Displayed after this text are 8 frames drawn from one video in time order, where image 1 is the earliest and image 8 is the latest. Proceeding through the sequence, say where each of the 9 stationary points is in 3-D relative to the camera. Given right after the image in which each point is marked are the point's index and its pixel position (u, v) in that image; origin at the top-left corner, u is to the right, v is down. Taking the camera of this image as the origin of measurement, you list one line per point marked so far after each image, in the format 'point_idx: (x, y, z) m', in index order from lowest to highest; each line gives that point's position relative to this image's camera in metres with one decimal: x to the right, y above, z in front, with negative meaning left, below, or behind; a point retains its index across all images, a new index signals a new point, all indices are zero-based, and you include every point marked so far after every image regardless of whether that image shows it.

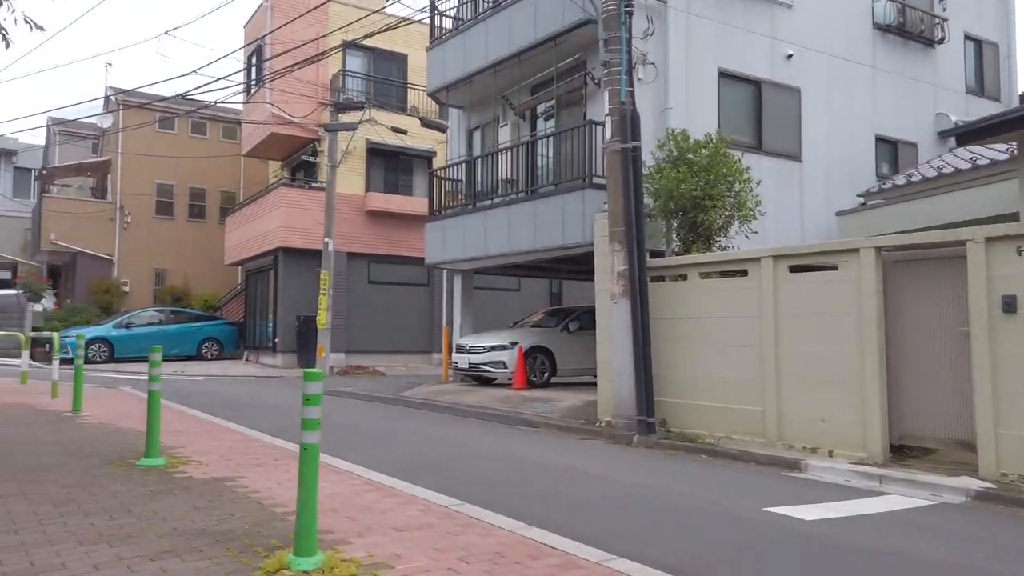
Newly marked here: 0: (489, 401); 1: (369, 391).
0: (-0.5, -2.2, +14.7) m
1: (-3.5, -2.4, +17.9) m
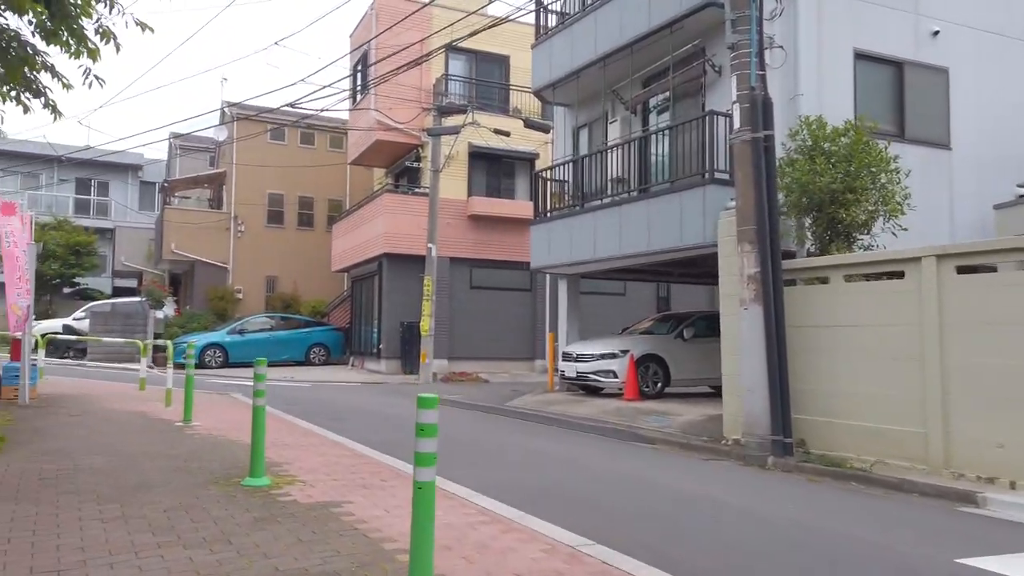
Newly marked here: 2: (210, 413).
0: (+1.6, -2.3, +13.9) m
1: (-0.9, -2.6, +17.5) m
2: (-4.6, -1.9, +11.4) m
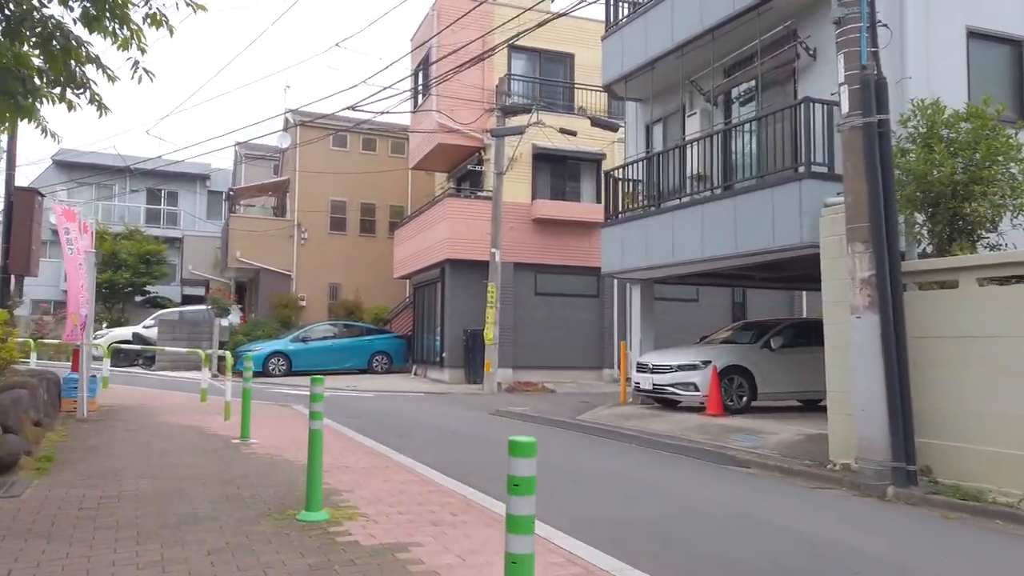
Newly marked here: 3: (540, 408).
0: (+2.9, -2.4, +12.8) m
1: (+0.6, -2.7, +16.6) m
2: (-3.5, -2.0, +10.8) m
3: (+0.6, -2.7, +17.2) m
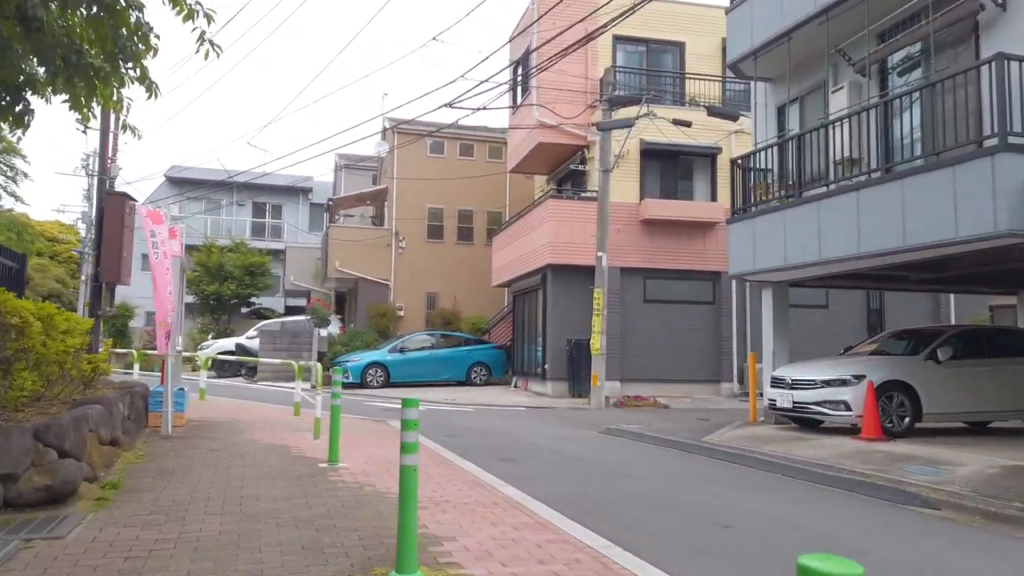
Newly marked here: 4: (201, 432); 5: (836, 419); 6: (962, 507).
0: (+4.7, -2.4, +10.8) m
1: (+2.9, -2.8, +14.9) m
2: (-1.9, -2.1, +9.7) m
3: (+3.0, -2.8, +15.5) m
4: (-4.5, -2.1, +10.7) m
5: (+5.4, -2.2, +12.4) m
6: (+4.8, -2.3, +7.9) m
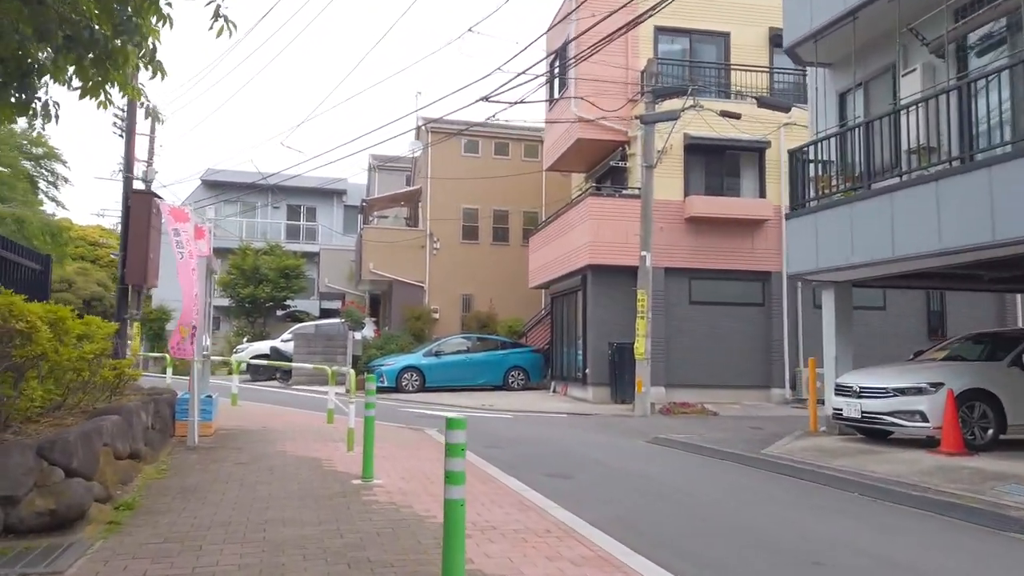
0: (+5.3, -2.4, +9.9) m
1: (+3.7, -2.8, +14.0) m
2: (-1.4, -2.1, +9.0) m
3: (+3.8, -2.9, +14.6) m
4: (-3.8, -2.1, +10.1) m
5: (+6.0, -2.2, +11.4) m
6: (+5.2, -2.3, +6.9) m
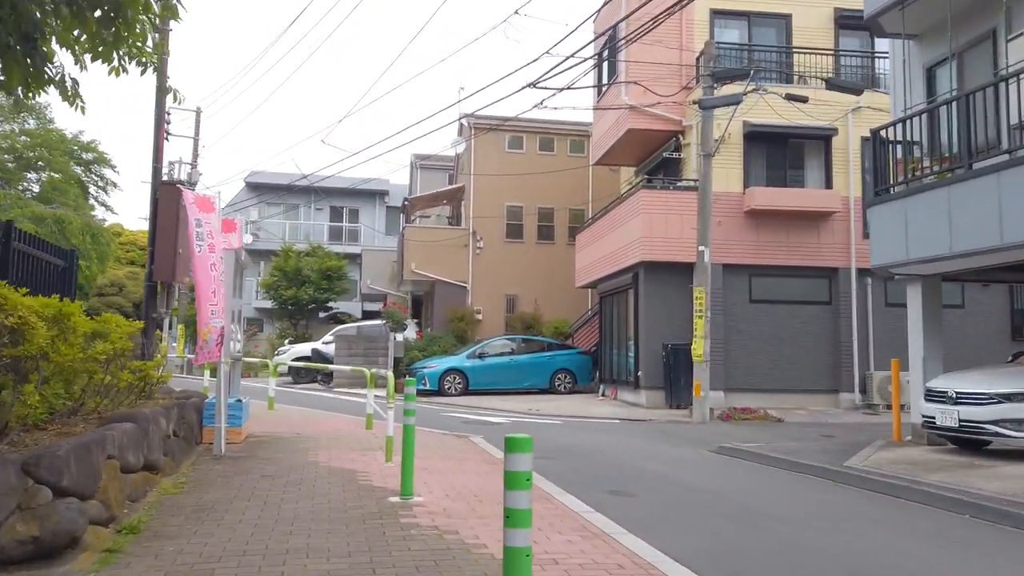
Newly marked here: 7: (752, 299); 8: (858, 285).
0: (+5.9, -2.3, +8.6) m
1: (+4.6, -2.7, +12.8) m
2: (-0.8, -2.0, +8.1) m
3: (+4.7, -2.8, +13.4) m
4: (-3.2, -2.0, +9.3) m
5: (+6.8, -2.1, +10.0) m
6: (+5.7, -2.2, +5.6) m
7: (+6.1, -0.3, +19.1) m
8: (+8.9, +0.1, +19.1) m
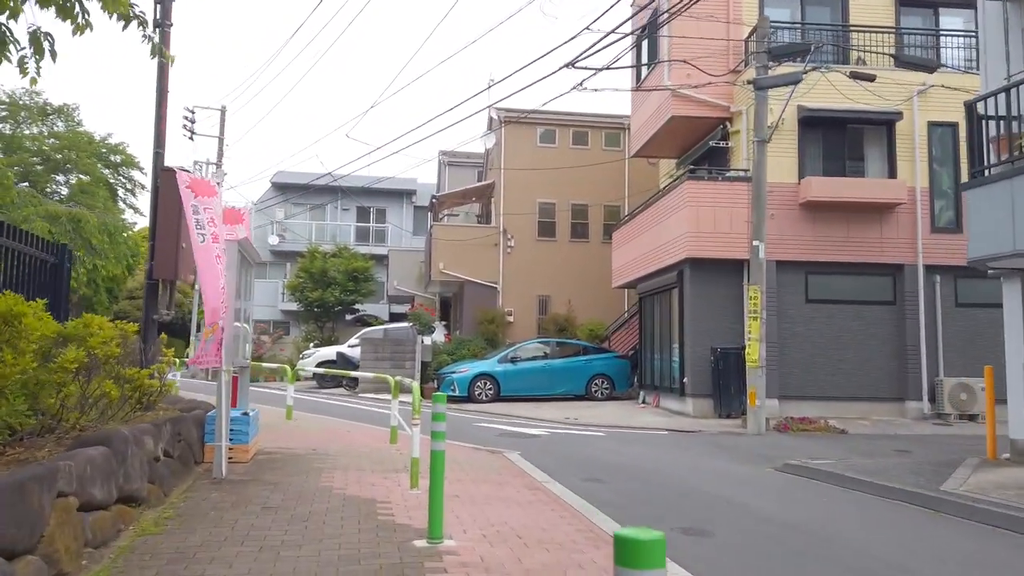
0: (+6.4, -2.3, +7.1) m
1: (+5.2, -2.7, +11.3) m
2: (-0.3, -2.0, +6.8) m
3: (+5.3, -2.7, +11.9) m
4: (-2.7, -2.0, +8.2) m
5: (+7.3, -2.0, +8.5) m
6: (+6.1, -2.1, +4.1) m
7: (+7.0, -0.2, +17.5) m
8: (+9.7, +0.1, +17.5) m
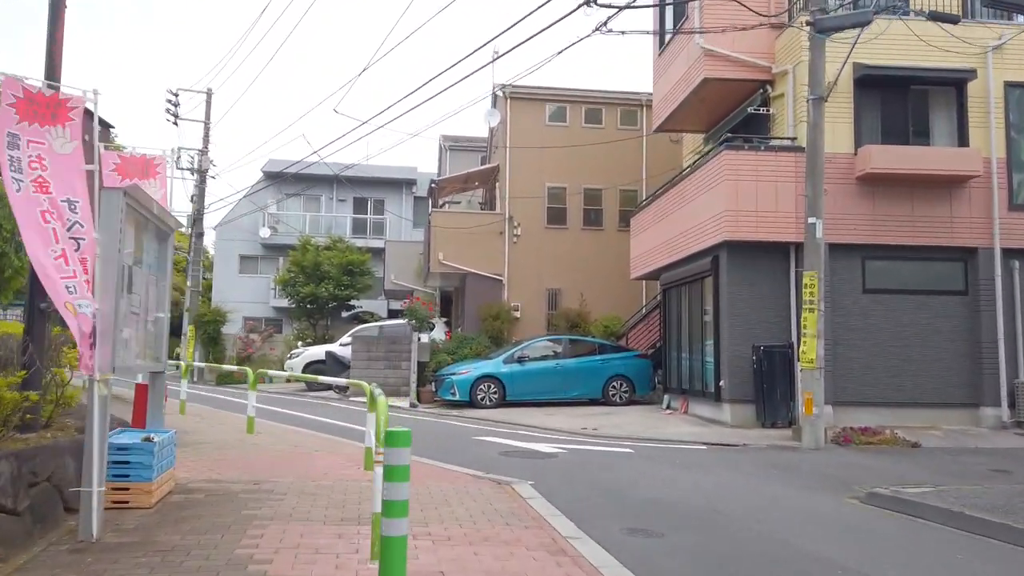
0: (+6.5, -2.0, +4.5) m
1: (+5.3, -2.5, +8.8) m
2: (-0.2, -1.8, +4.4) m
3: (+5.5, -2.5, +9.4) m
4: (-2.6, -1.8, +5.7) m
5: (+7.4, -1.8, +6.0) m
6: (+6.1, -1.9, +1.6) m
7: (+7.1, 0.0, +15.0) m
8: (+9.9, +0.4, +14.9) m
